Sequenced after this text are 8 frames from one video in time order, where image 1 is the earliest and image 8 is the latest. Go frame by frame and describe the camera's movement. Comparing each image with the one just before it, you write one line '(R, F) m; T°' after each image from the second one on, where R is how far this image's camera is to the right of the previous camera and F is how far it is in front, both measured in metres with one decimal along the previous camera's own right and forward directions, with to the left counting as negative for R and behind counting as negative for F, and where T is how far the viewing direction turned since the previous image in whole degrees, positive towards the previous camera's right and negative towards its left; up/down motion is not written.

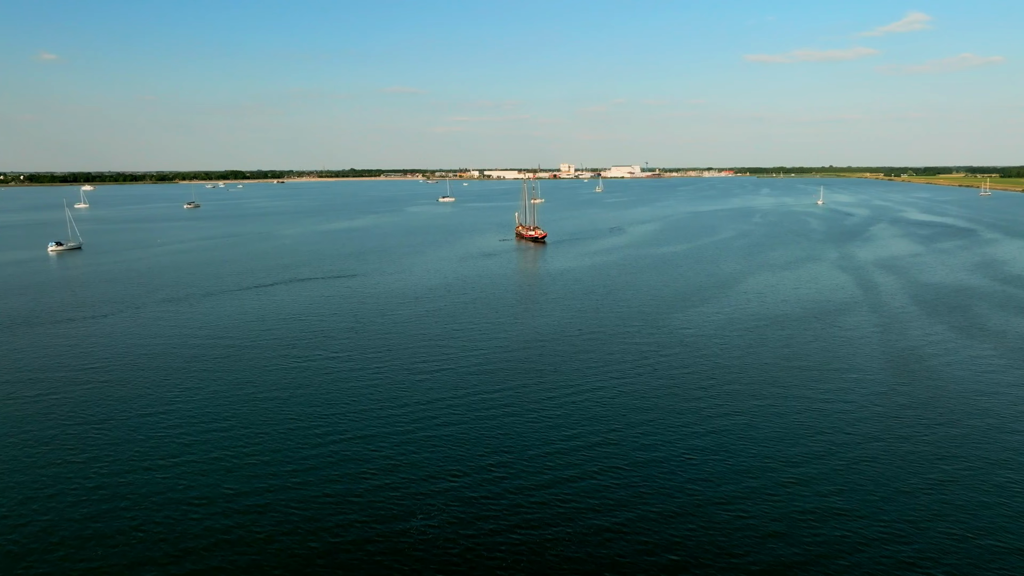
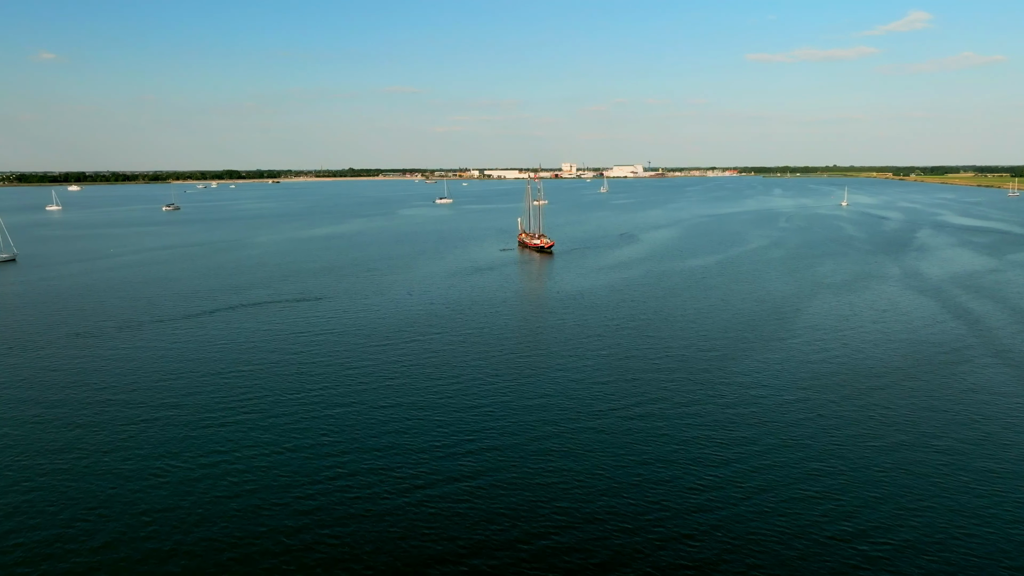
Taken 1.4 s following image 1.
(-0.1, +11.1) m; 0°
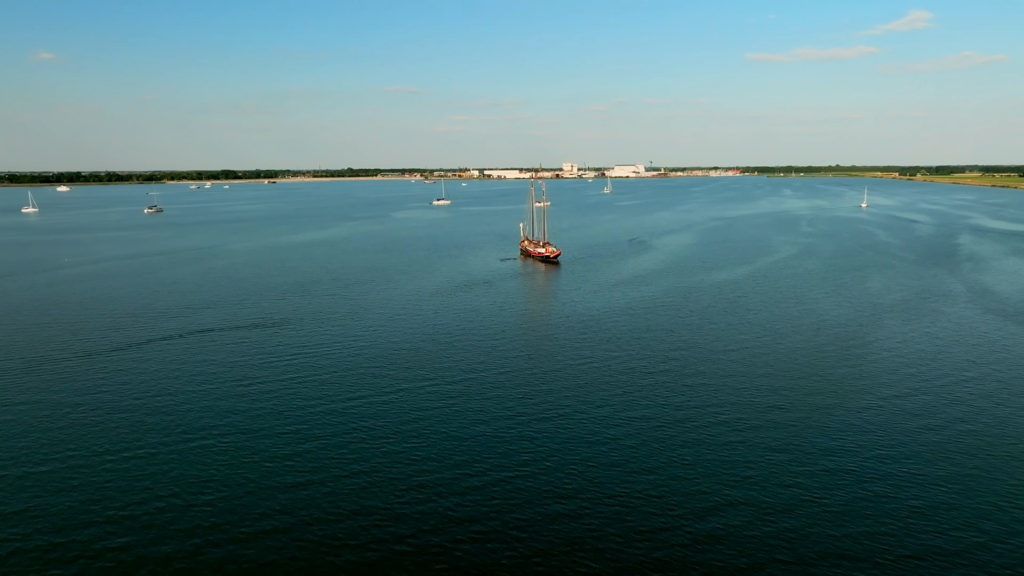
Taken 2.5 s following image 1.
(-0.1, +8.4) m; 0°
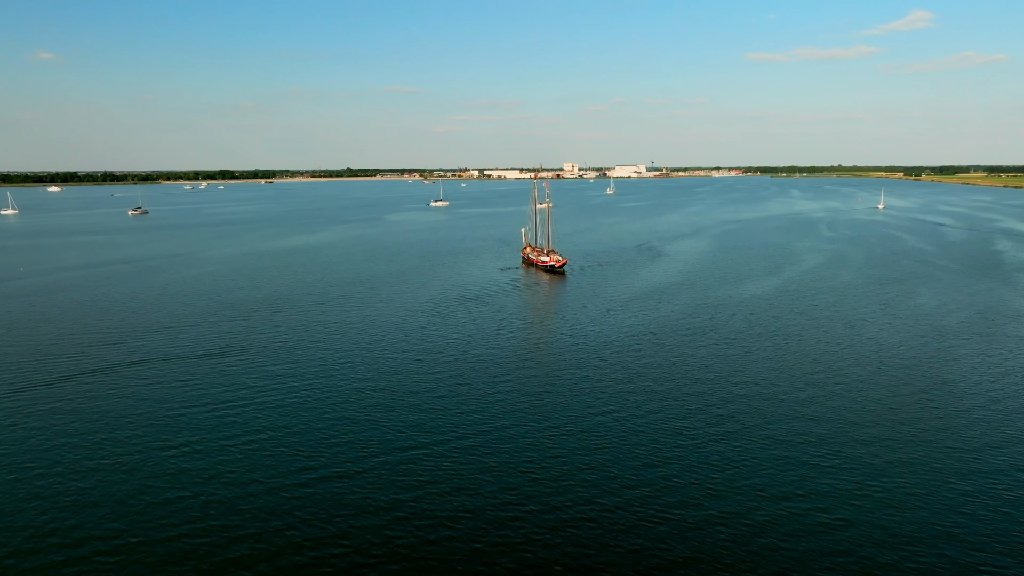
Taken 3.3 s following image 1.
(0.0, +6.6) m; 0°
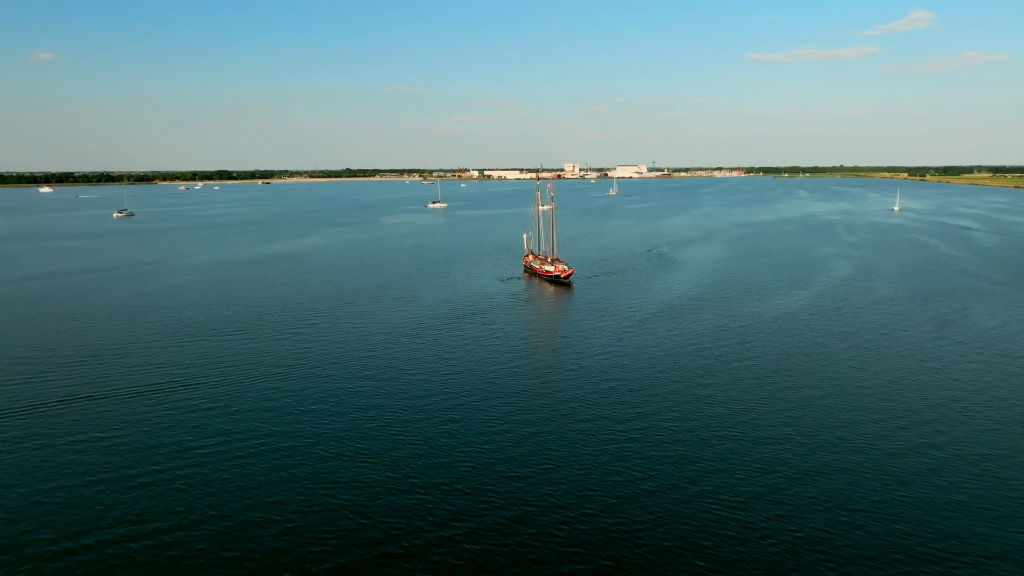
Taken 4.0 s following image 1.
(-0.1, +5.7) m; 0°
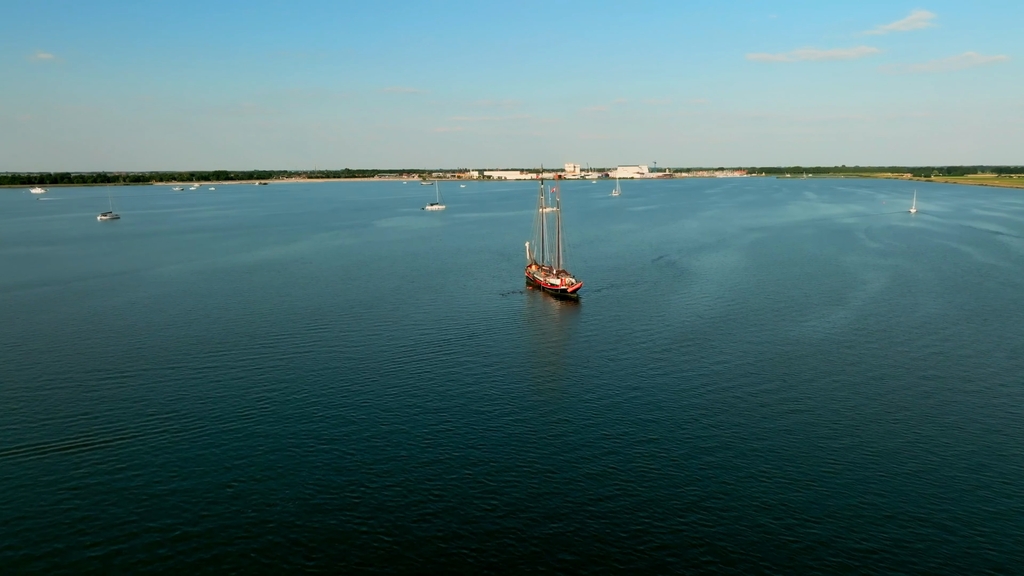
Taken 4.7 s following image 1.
(-0.1, +5.7) m; 0°
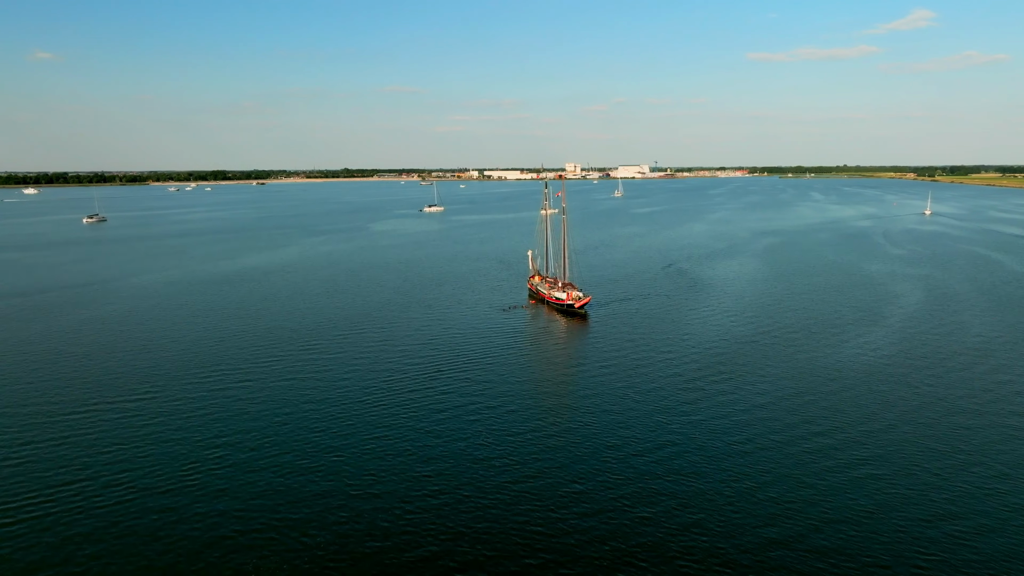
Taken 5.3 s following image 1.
(-0.1, +4.7) m; 0°
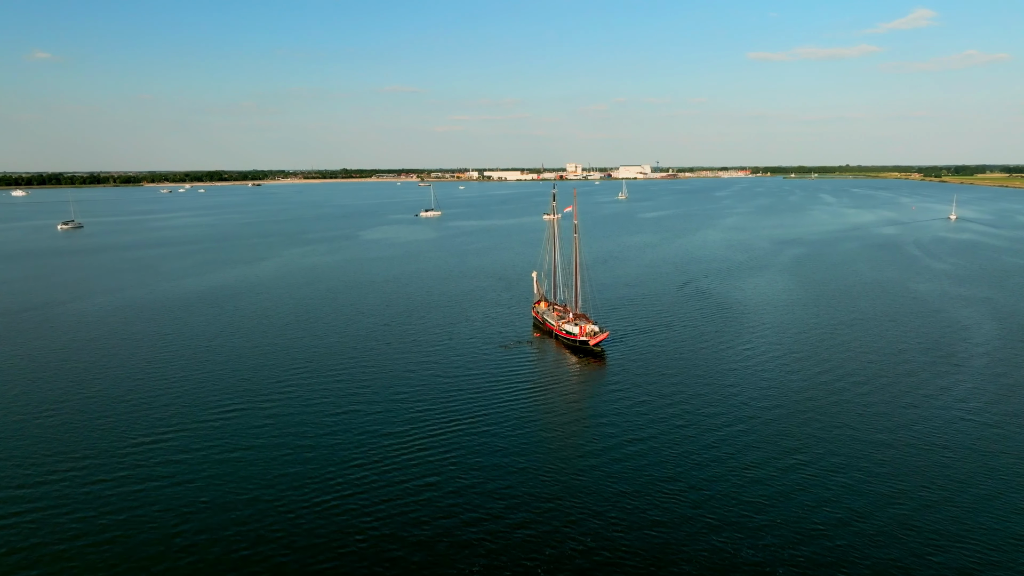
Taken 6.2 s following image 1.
(-0.1, +7.5) m; 0°
